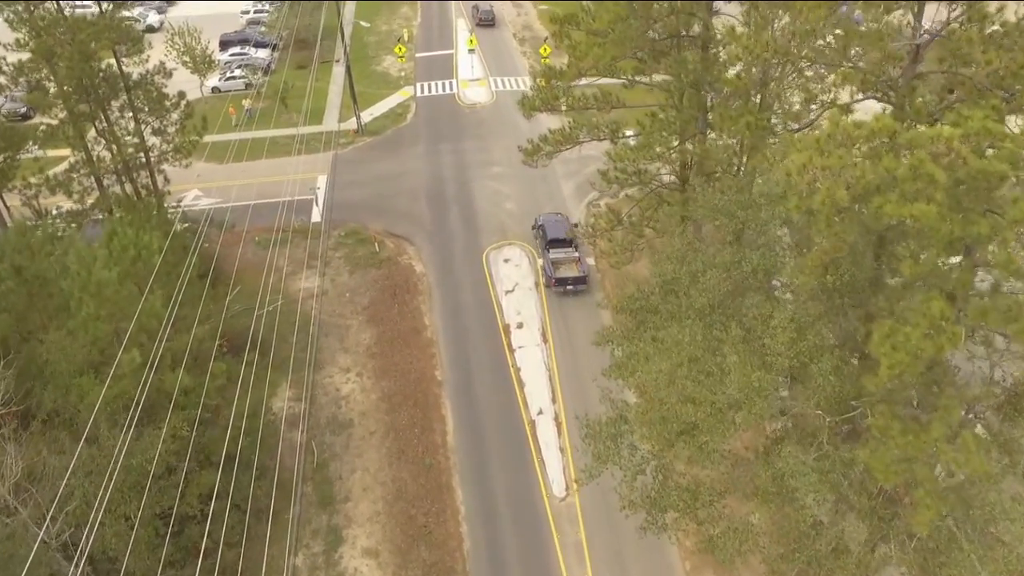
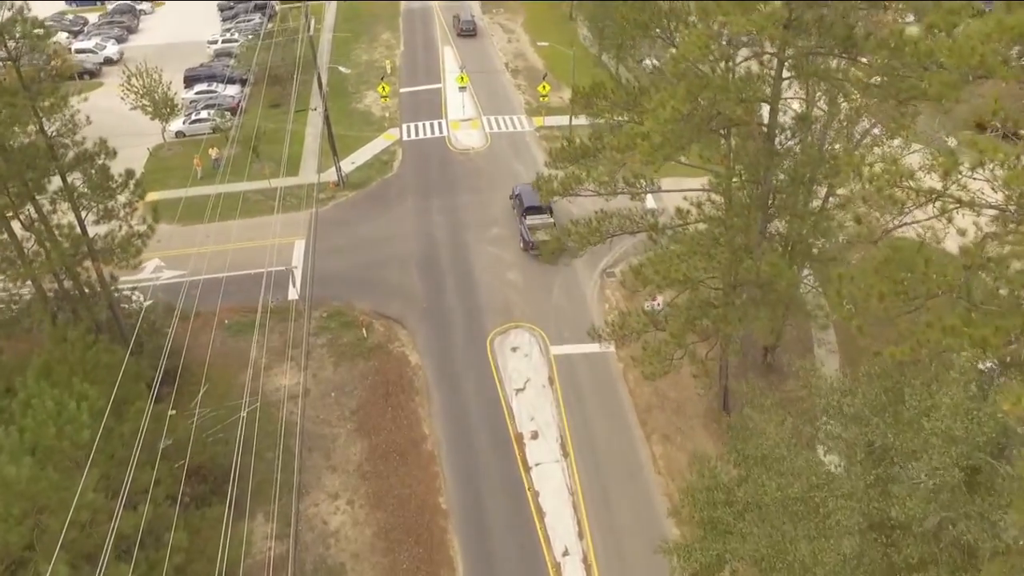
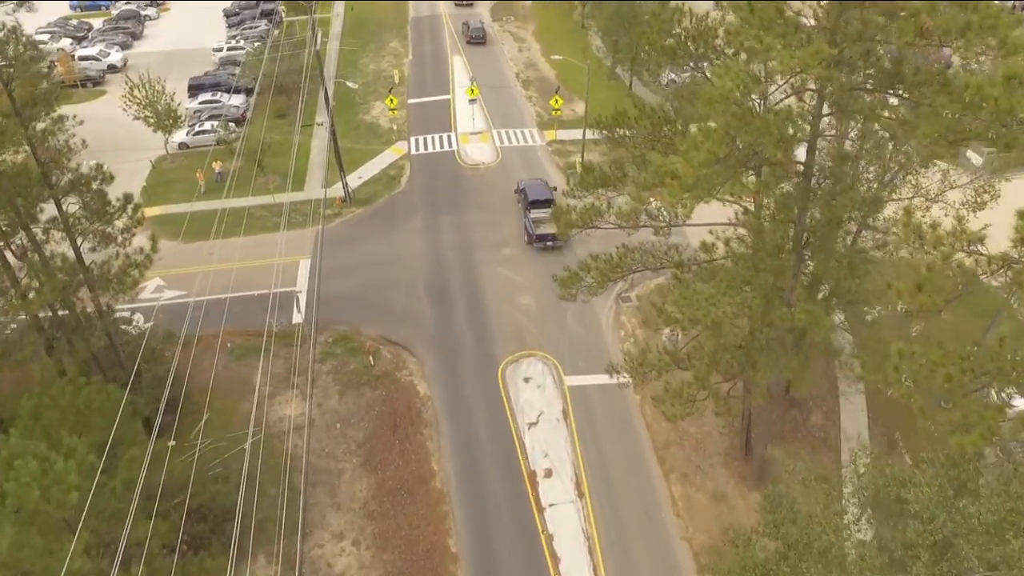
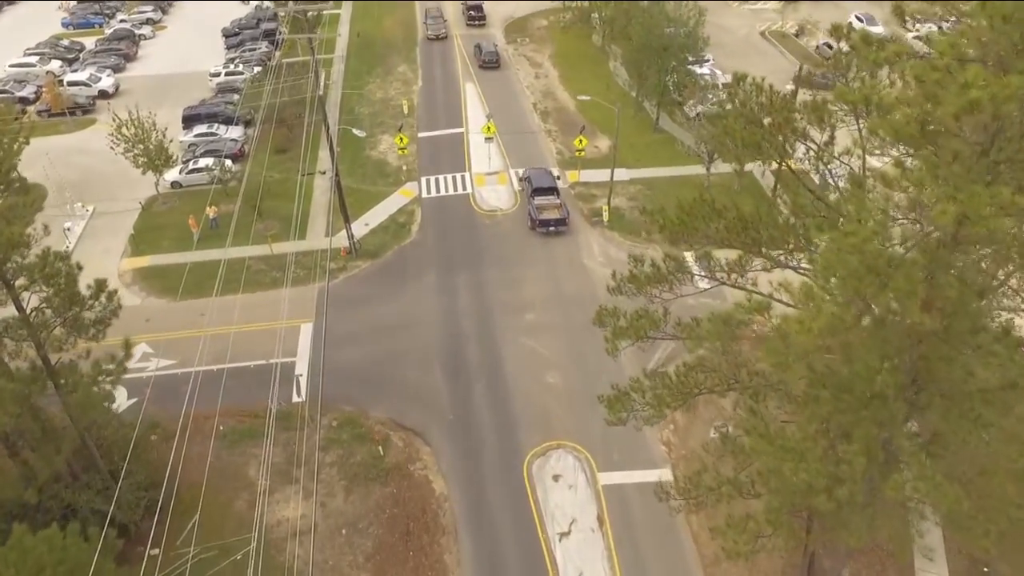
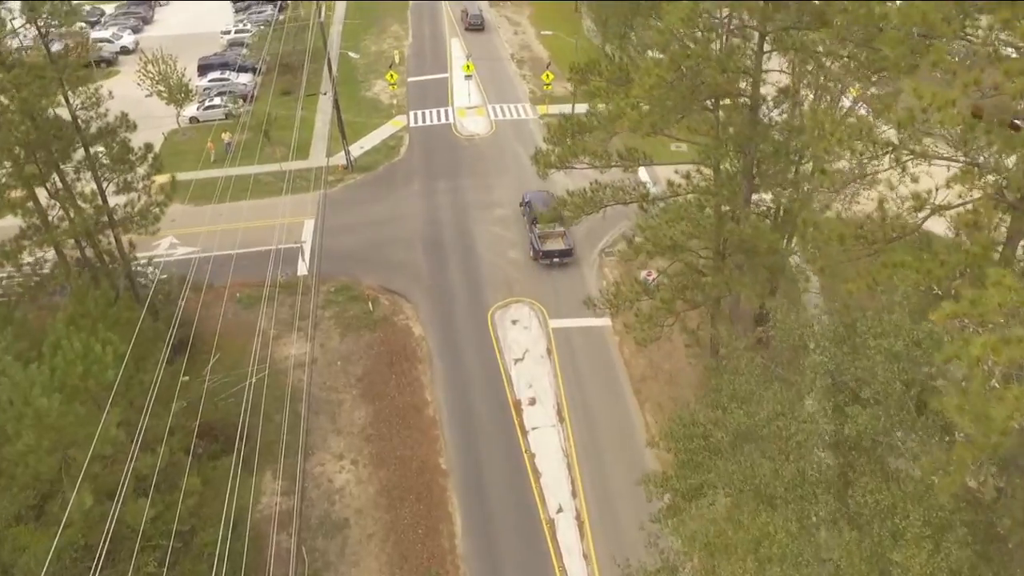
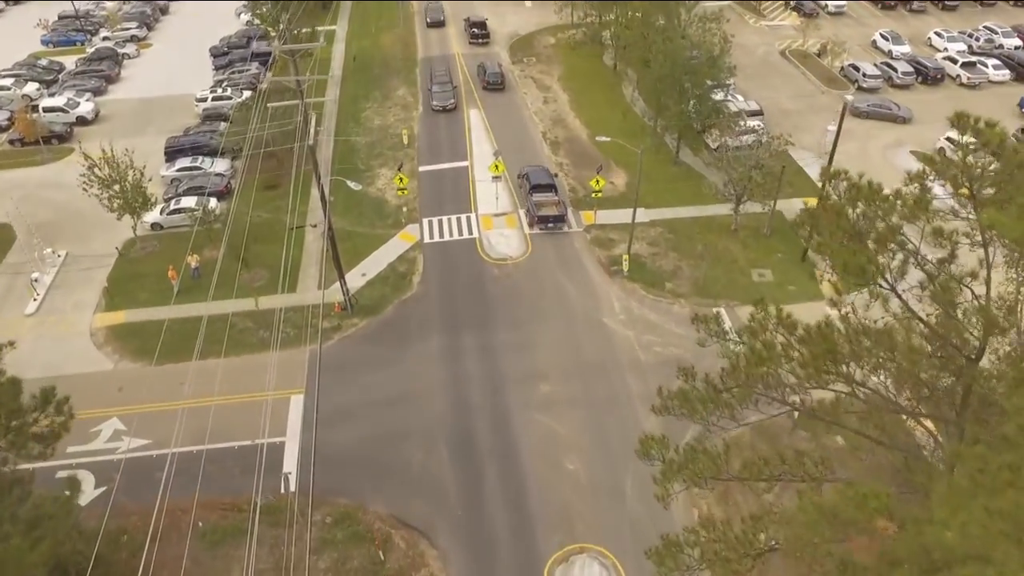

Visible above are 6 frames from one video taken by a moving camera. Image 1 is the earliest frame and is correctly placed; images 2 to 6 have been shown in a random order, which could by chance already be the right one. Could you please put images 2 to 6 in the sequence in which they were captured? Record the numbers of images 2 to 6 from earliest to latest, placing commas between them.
5, 2, 3, 4, 6
